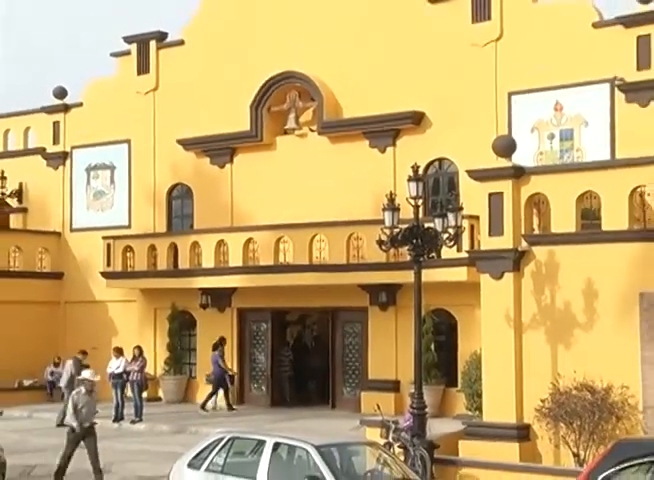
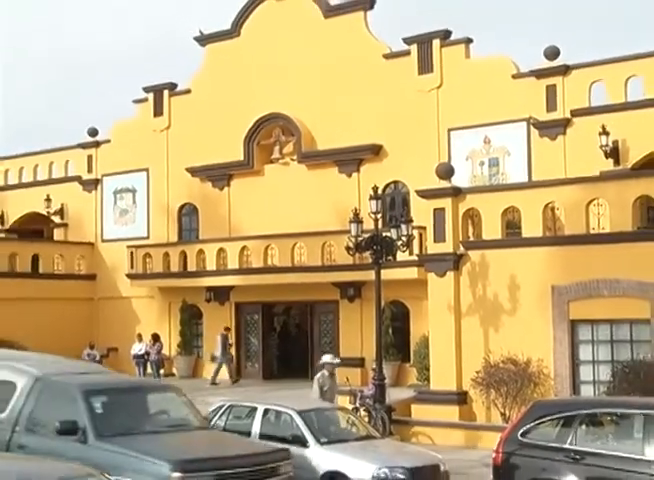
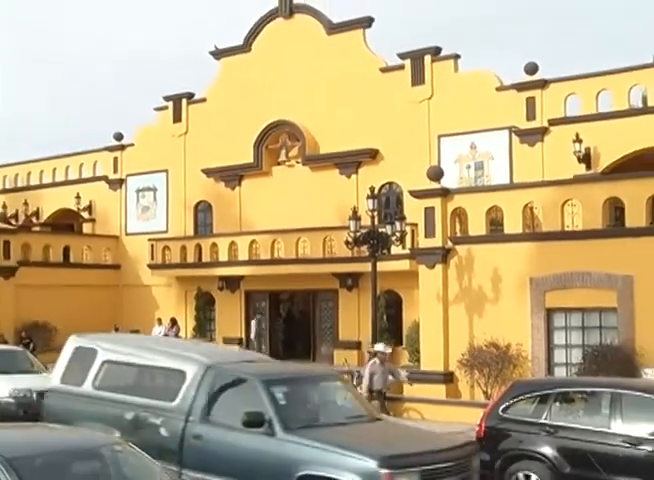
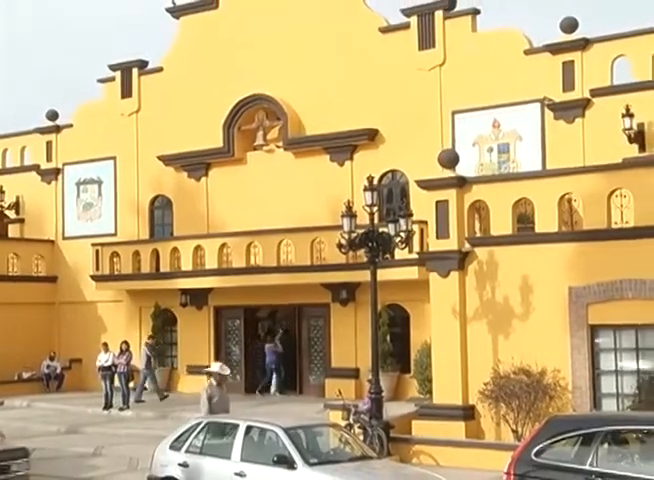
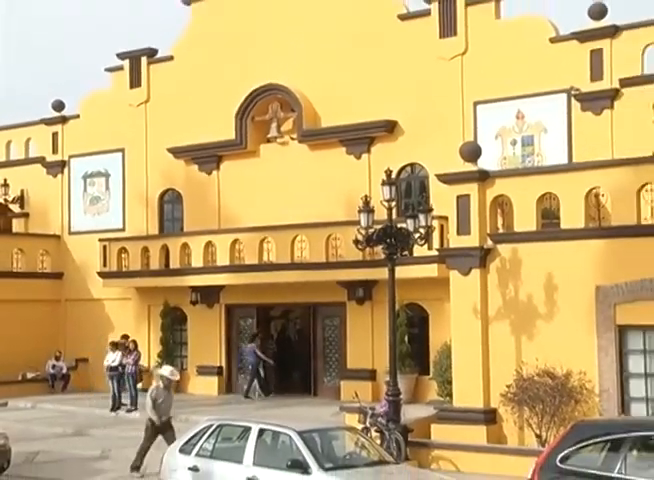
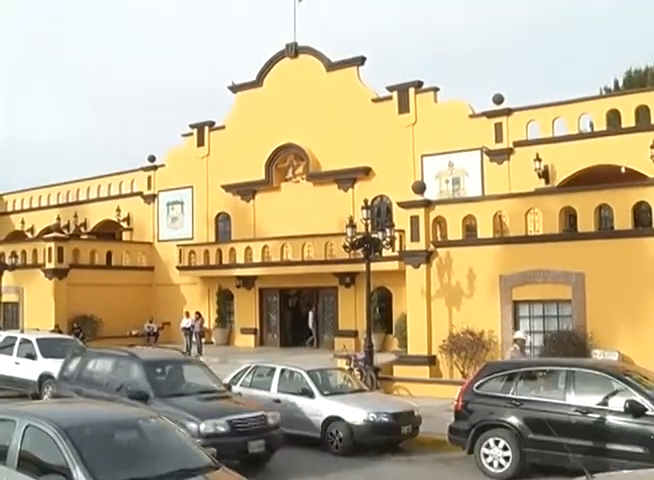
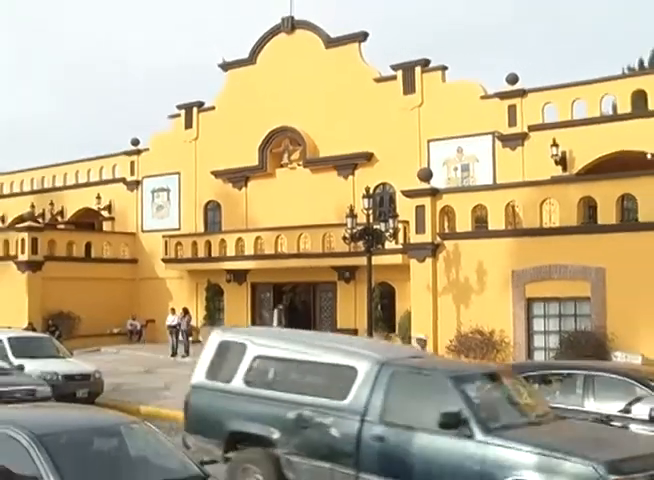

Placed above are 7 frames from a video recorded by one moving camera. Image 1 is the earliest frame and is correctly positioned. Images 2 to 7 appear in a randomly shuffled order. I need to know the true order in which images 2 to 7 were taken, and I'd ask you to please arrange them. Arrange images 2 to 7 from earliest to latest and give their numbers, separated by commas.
5, 4, 2, 3, 7, 6
